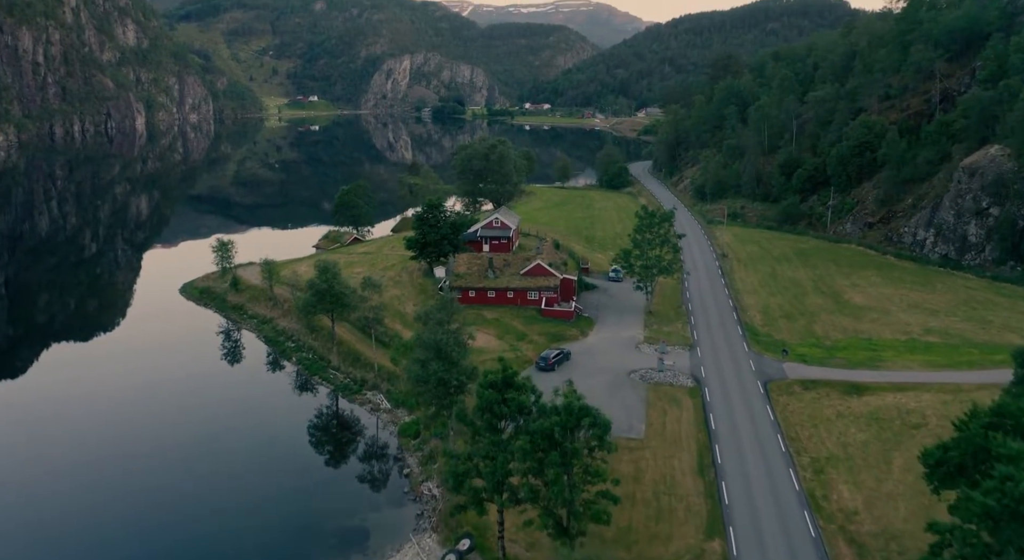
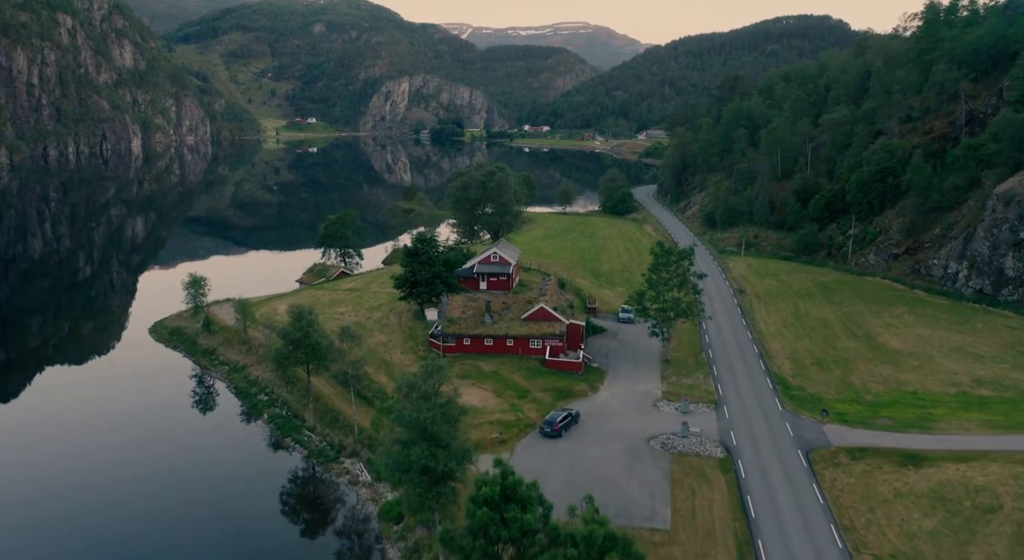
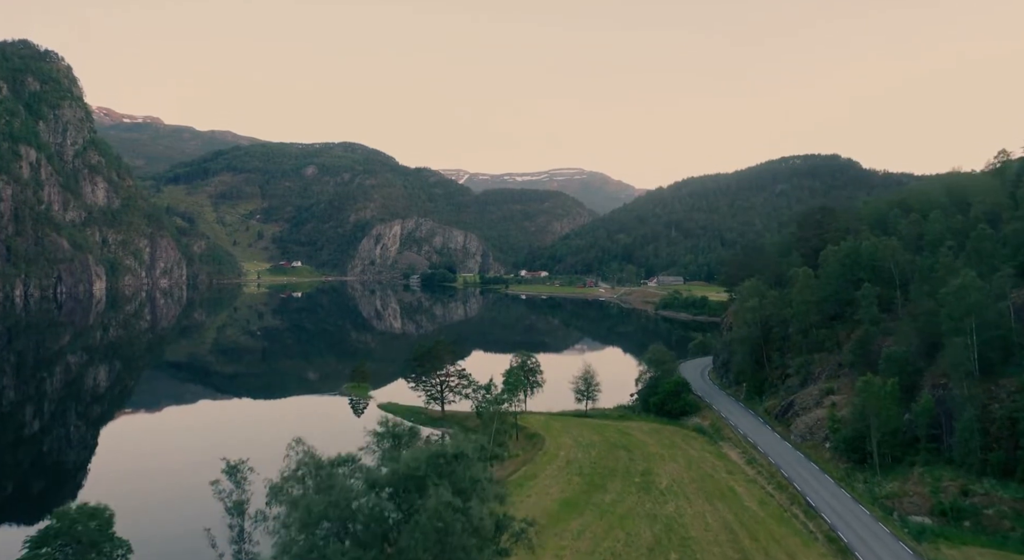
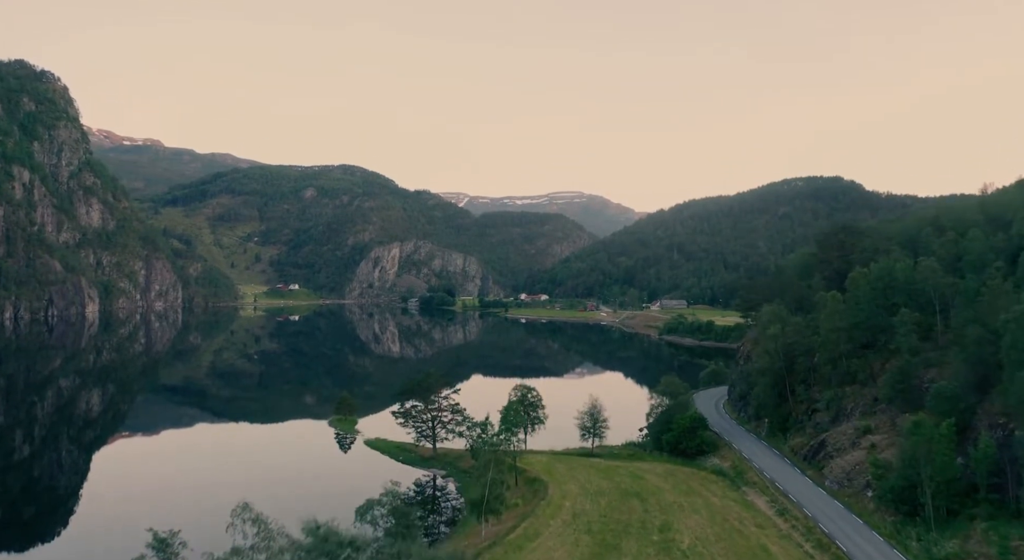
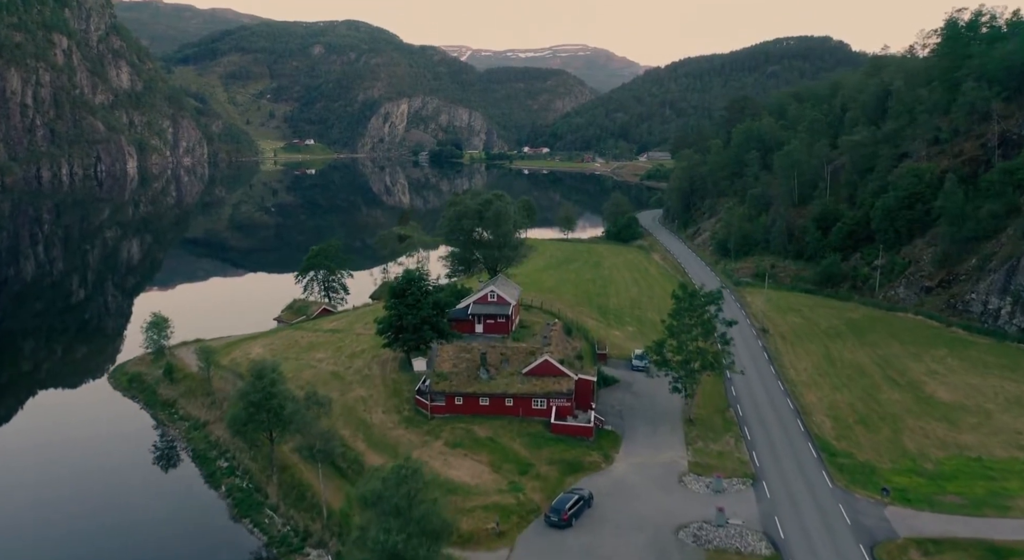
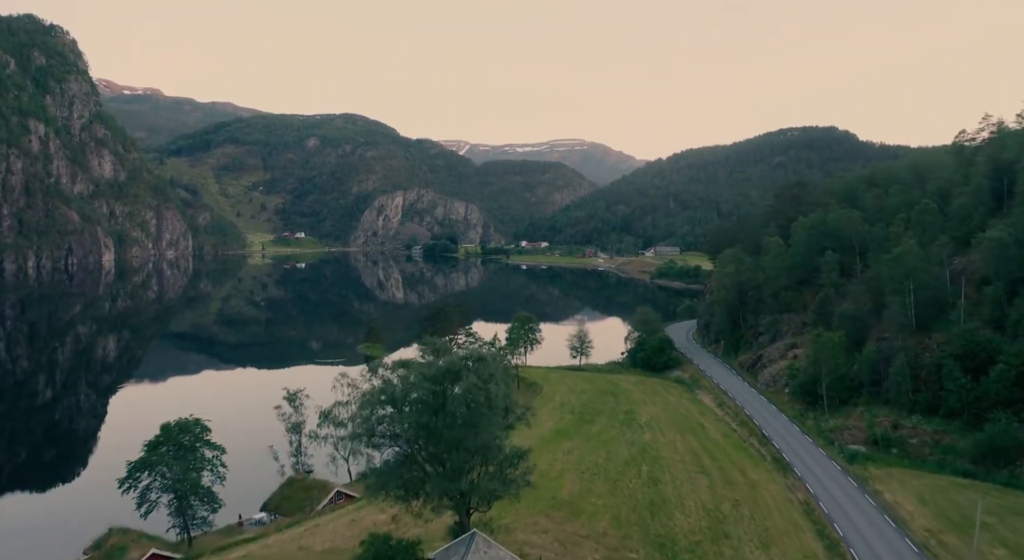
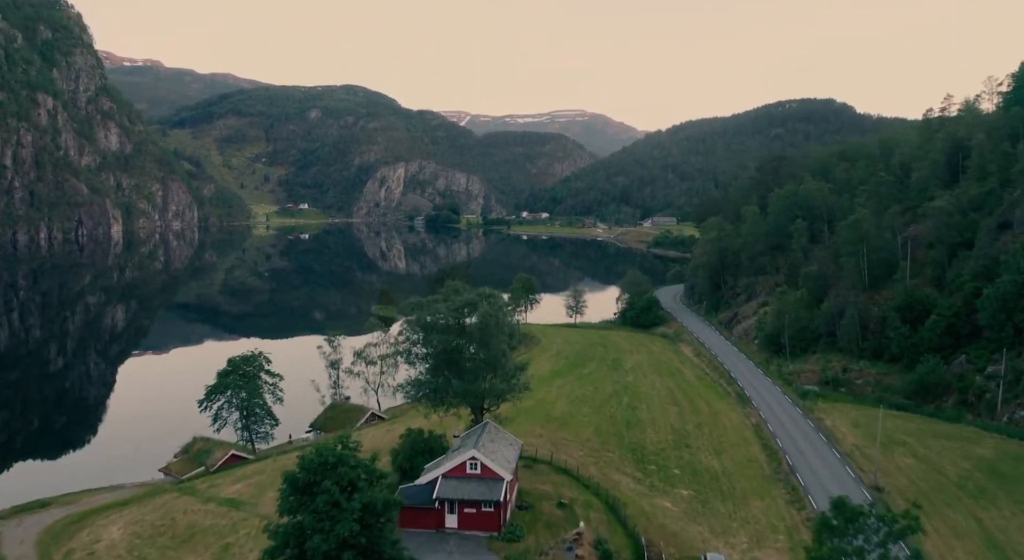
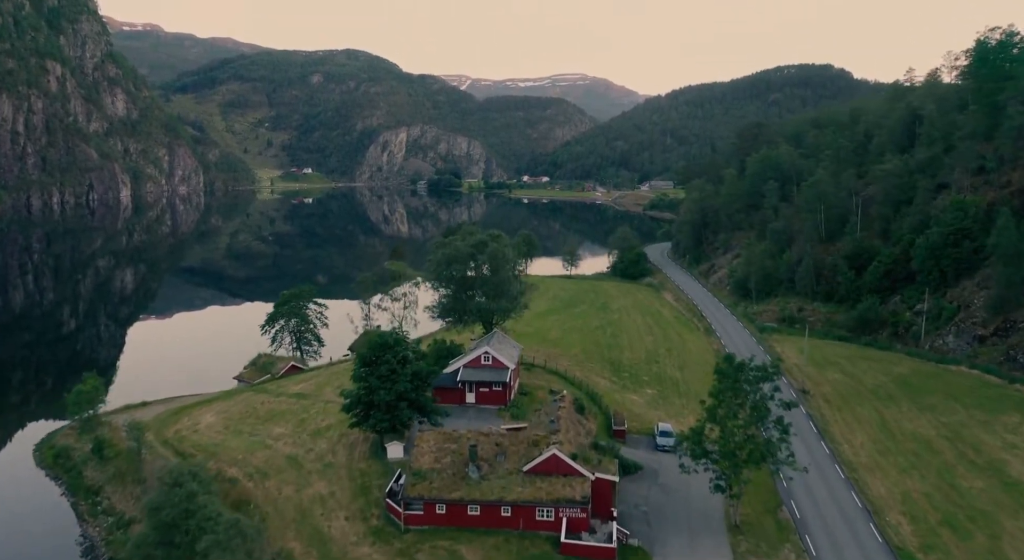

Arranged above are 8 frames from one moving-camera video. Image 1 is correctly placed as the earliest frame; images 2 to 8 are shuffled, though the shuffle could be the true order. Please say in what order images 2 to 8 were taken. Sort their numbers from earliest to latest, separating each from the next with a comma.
2, 5, 8, 7, 6, 3, 4
